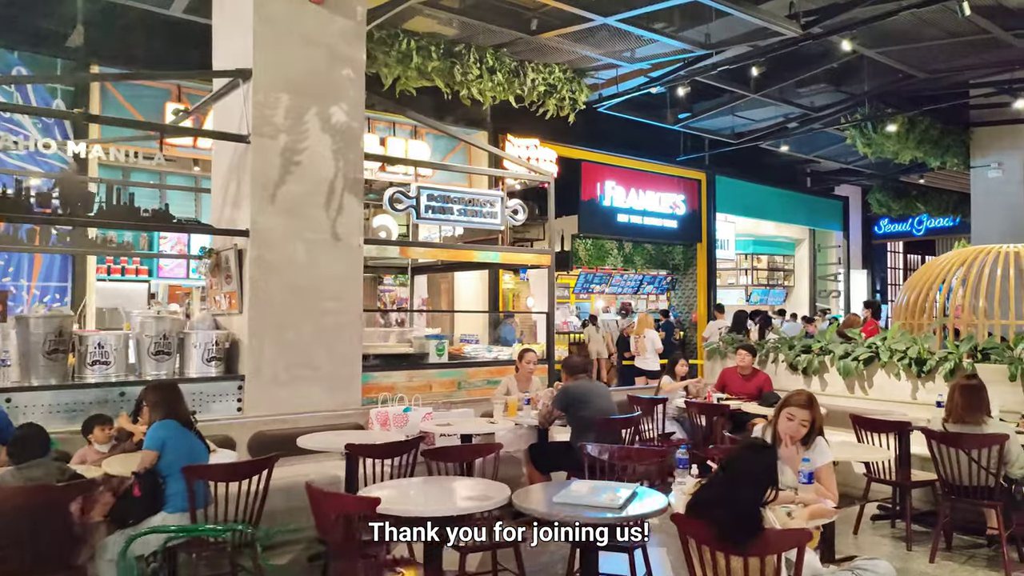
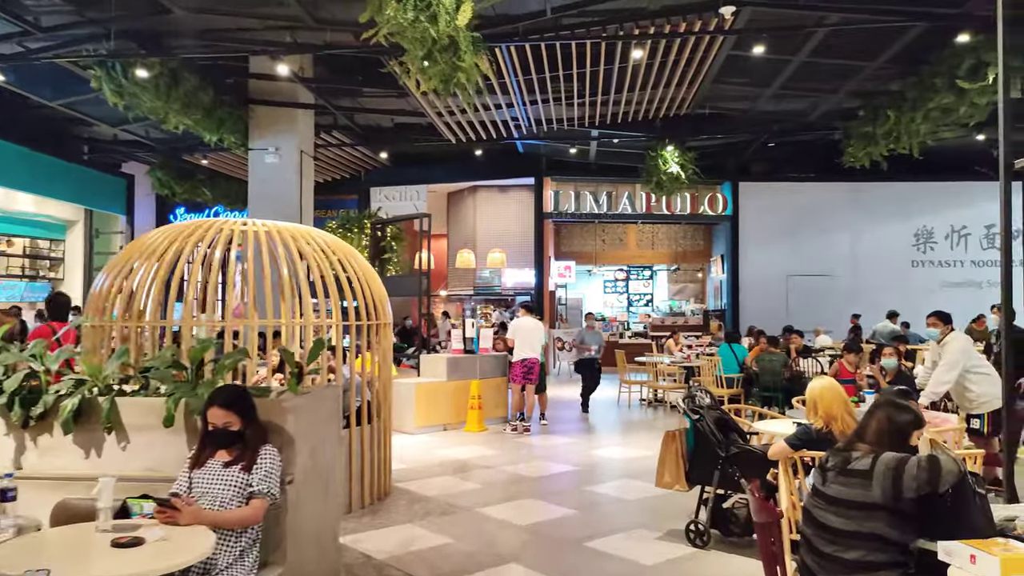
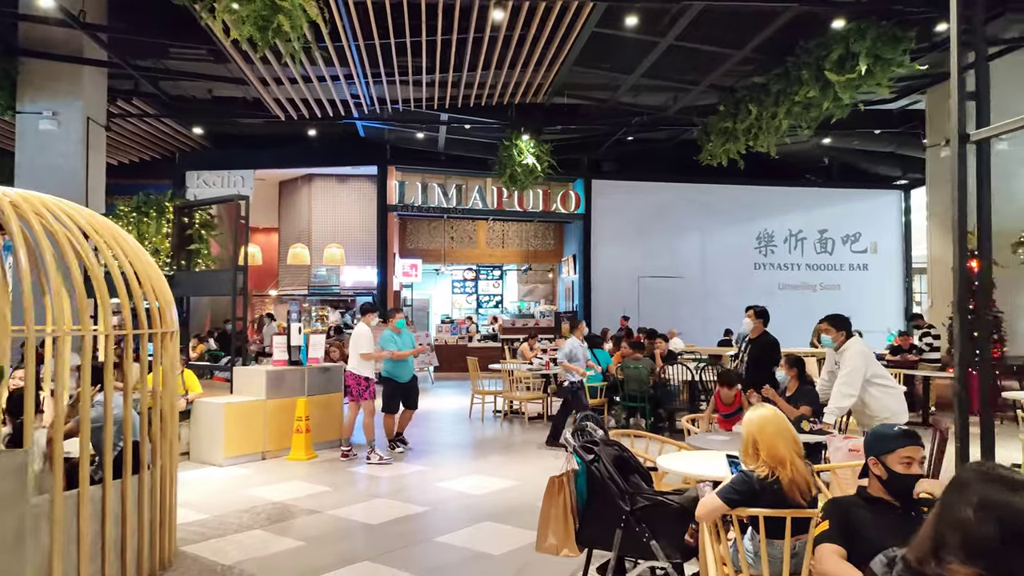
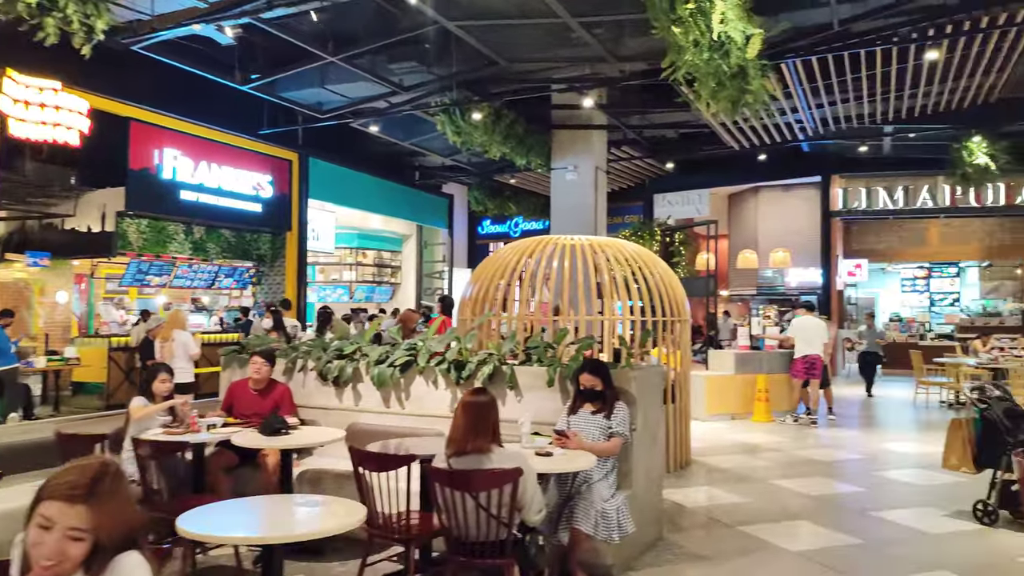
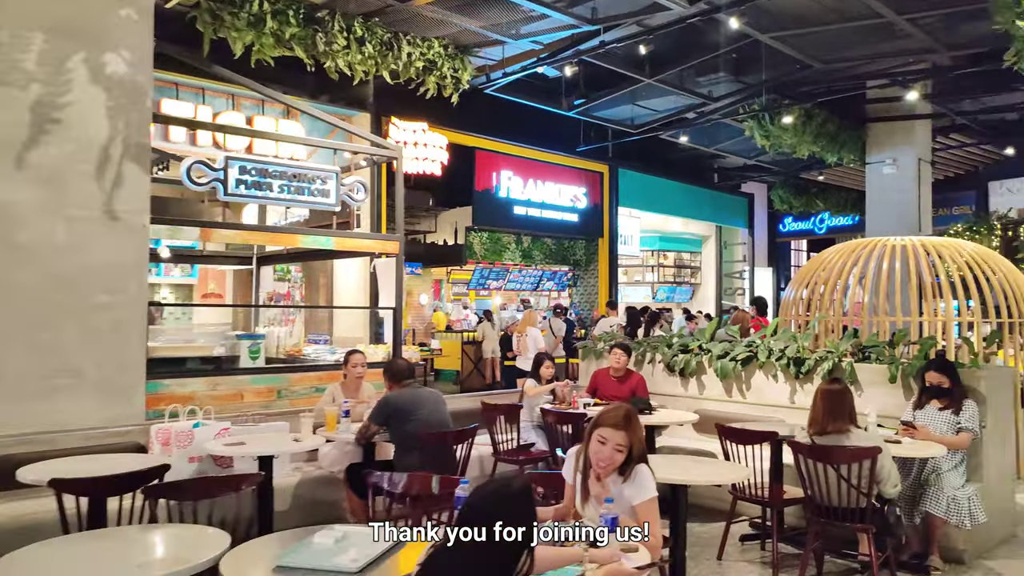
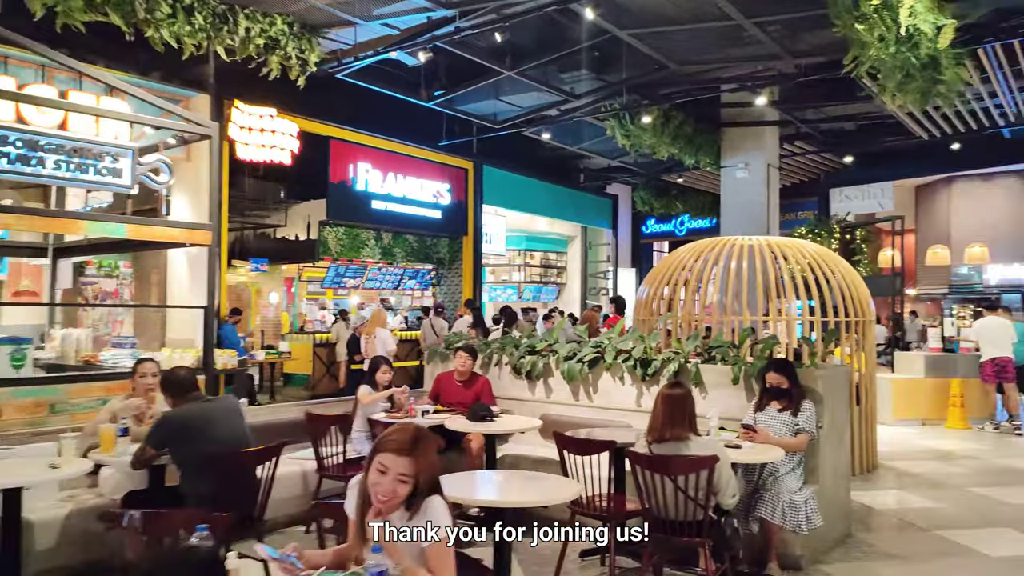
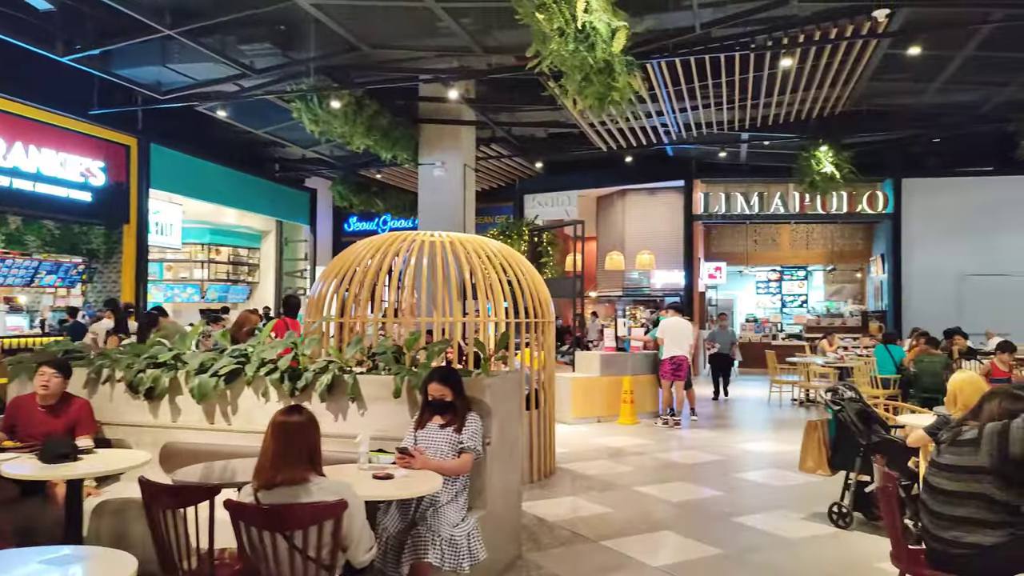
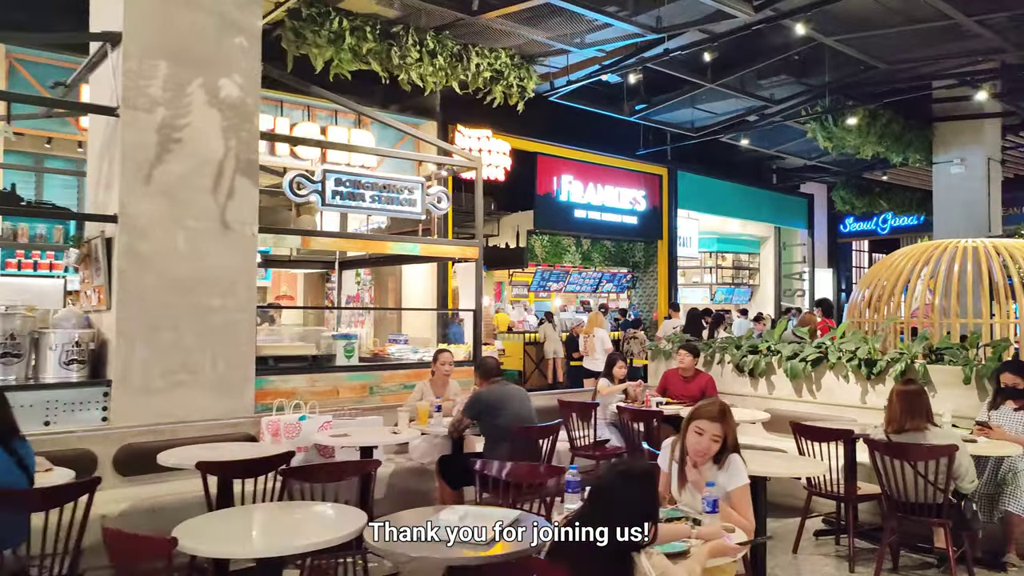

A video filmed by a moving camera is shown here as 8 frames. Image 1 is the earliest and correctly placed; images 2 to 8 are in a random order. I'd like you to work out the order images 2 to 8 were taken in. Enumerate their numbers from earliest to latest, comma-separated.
8, 5, 6, 4, 7, 2, 3
